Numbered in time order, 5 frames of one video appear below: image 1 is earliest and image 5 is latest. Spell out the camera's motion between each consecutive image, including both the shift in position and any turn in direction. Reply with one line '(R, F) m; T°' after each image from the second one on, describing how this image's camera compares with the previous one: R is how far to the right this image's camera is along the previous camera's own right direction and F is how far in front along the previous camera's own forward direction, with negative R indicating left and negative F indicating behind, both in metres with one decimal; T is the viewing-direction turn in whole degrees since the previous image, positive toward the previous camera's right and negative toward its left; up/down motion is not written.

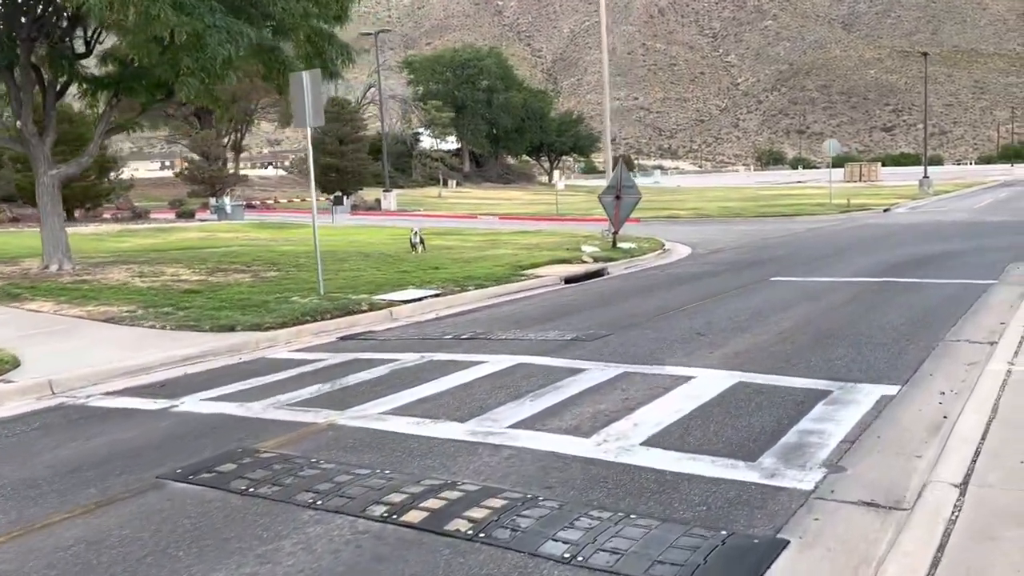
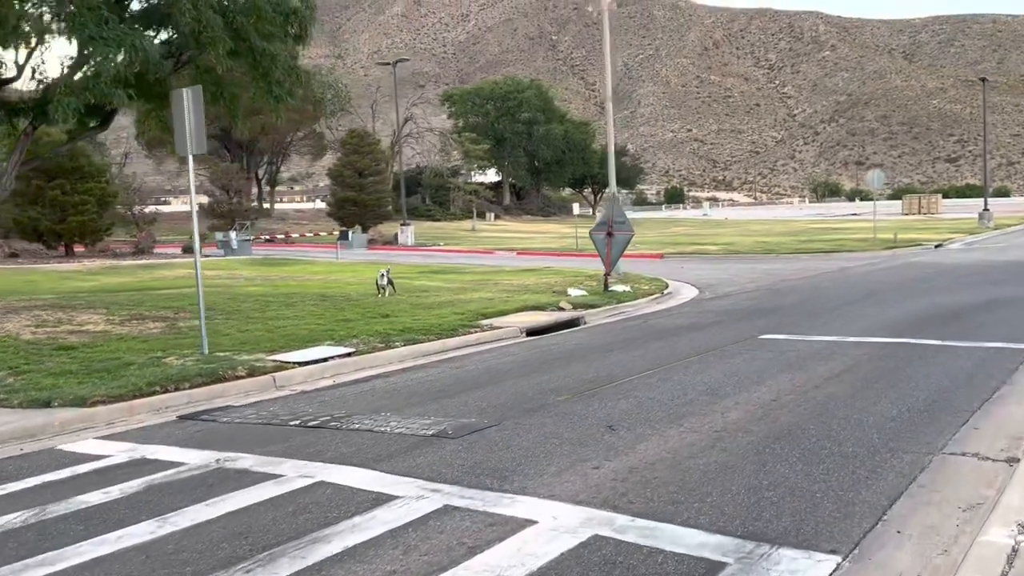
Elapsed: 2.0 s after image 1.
(+1.7, +2.3) m; -4°
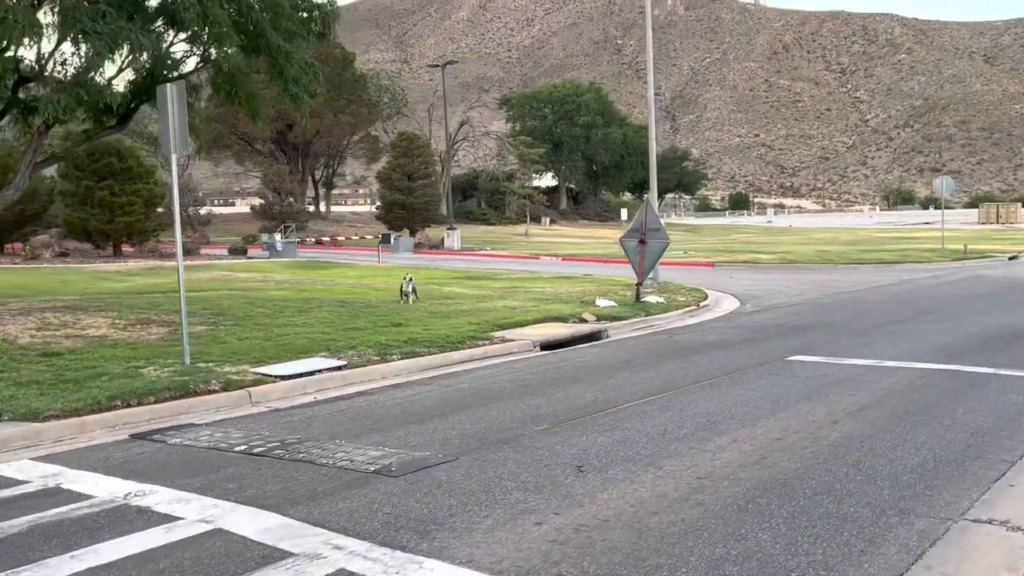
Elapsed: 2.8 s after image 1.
(+0.7, +0.9) m; -4°
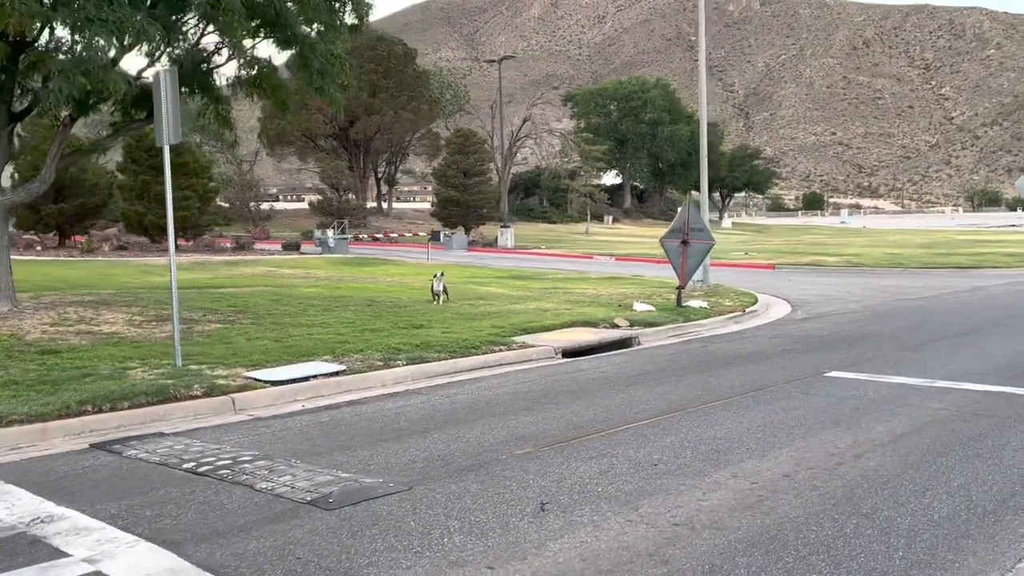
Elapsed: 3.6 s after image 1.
(+0.7, +0.8) m; -5°
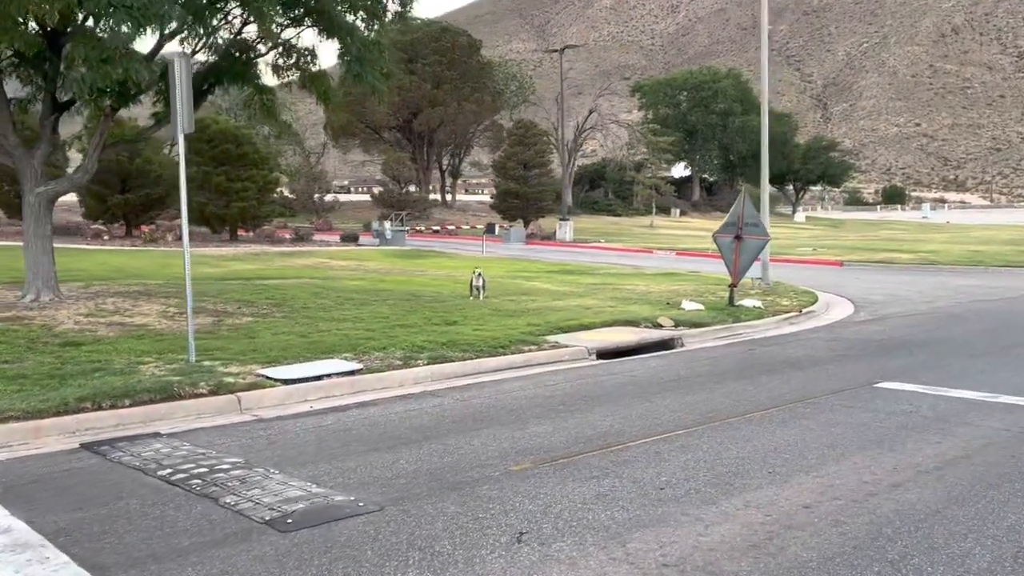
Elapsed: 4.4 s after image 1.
(+0.5, +0.6) m; -5°
